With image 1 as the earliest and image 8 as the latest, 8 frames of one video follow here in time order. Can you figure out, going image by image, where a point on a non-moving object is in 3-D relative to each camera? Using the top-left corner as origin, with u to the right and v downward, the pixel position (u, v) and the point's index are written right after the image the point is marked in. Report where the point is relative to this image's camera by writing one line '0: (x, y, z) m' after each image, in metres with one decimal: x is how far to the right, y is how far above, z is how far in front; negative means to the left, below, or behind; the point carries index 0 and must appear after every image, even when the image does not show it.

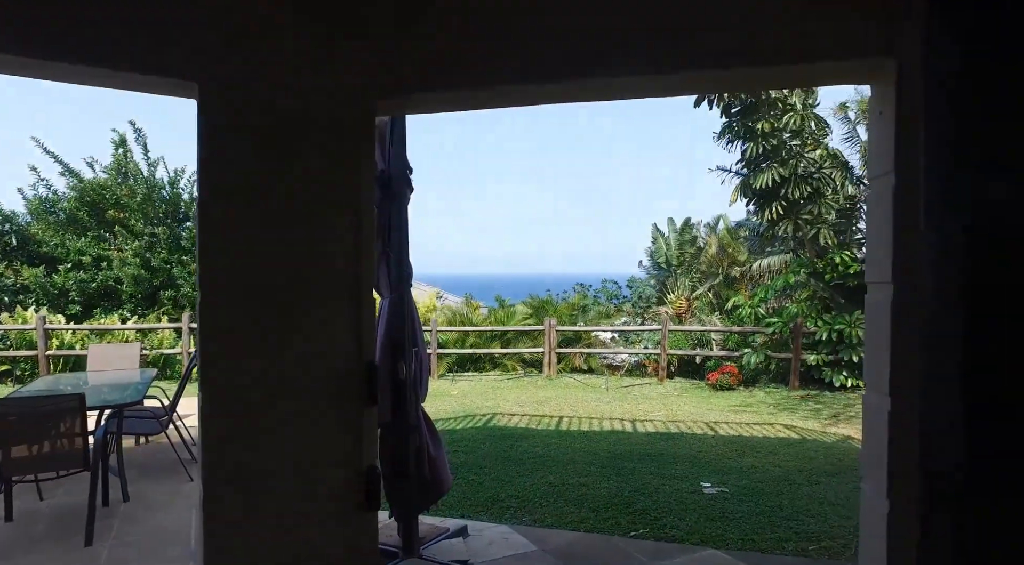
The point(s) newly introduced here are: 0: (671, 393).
0: (+2.1, -1.5, +9.4) m
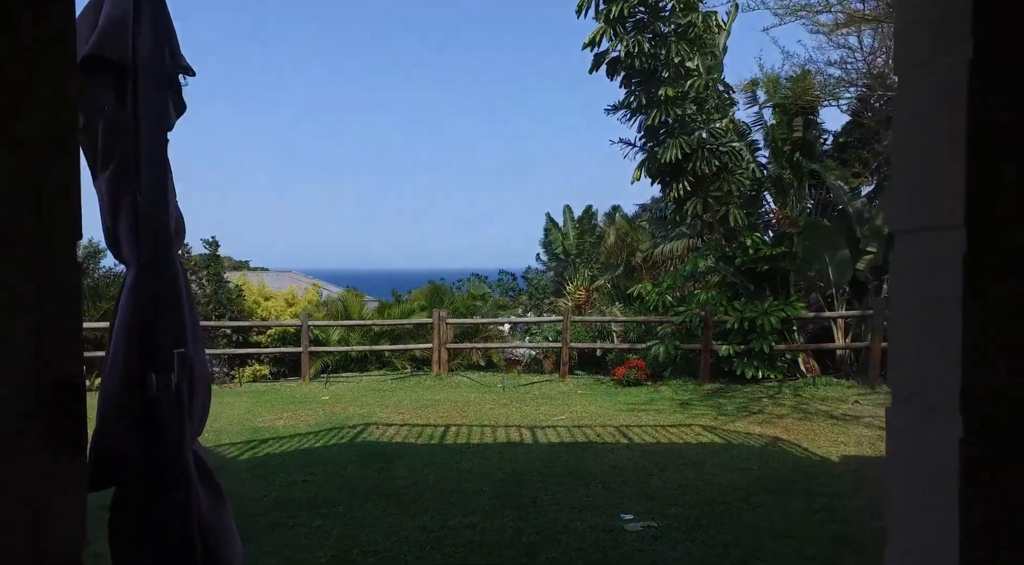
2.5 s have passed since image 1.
0: (+0.7, -1.3, +8.4) m
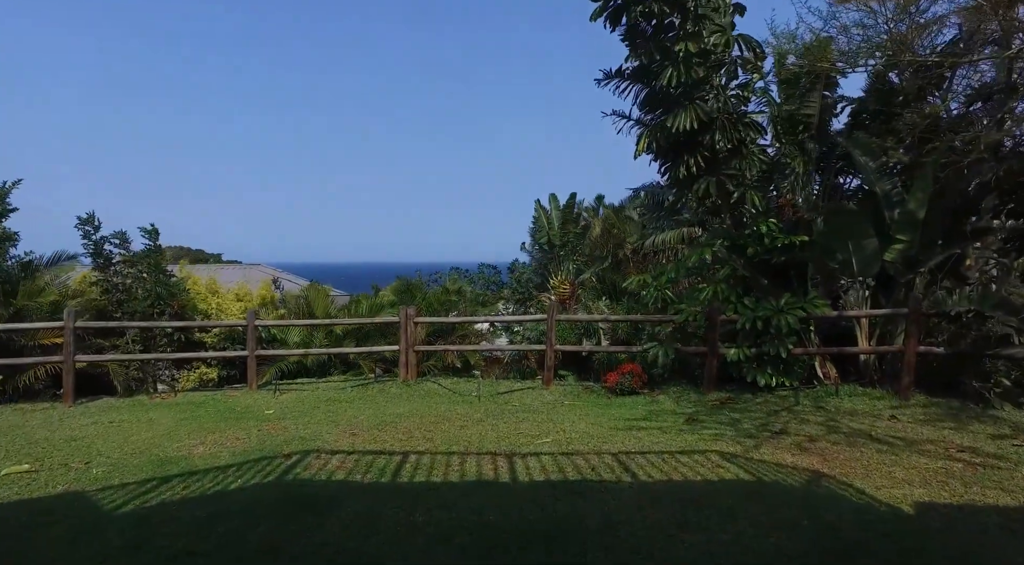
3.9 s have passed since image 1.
0: (+0.5, -1.2, +7.3) m
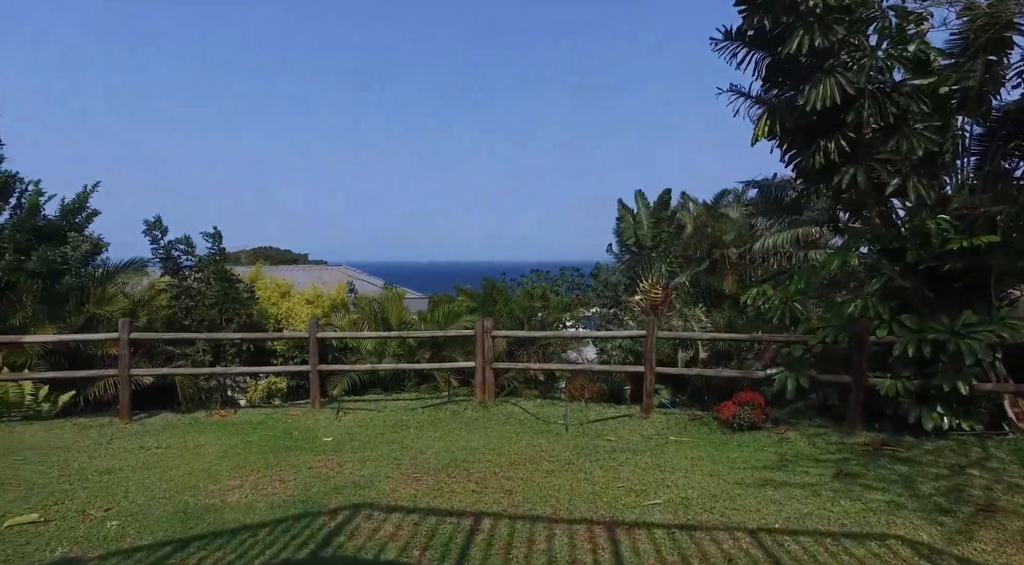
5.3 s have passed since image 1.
0: (+1.3, -1.3, +6.0) m
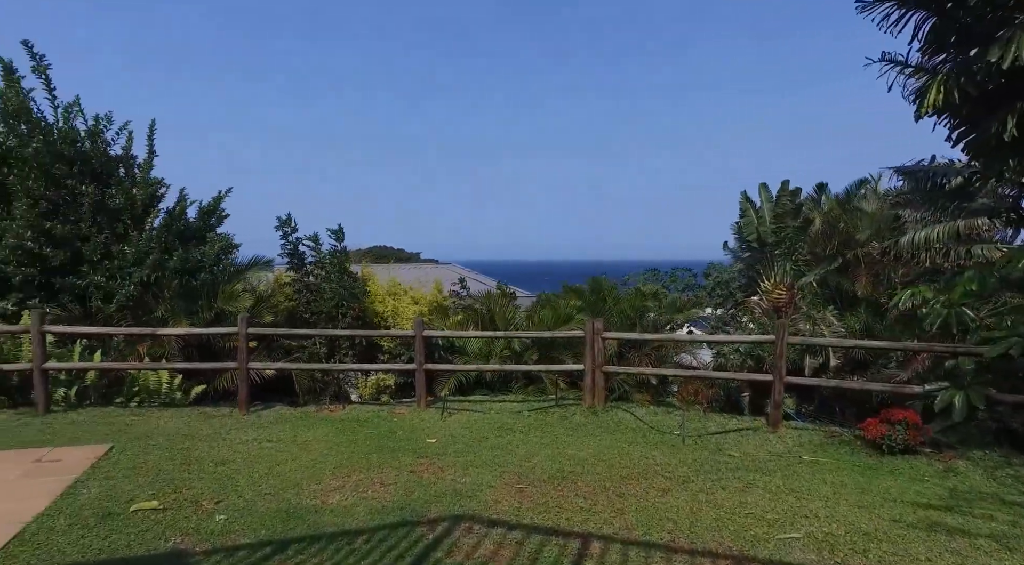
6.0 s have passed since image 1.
0: (+2.1, -1.3, +5.4) m
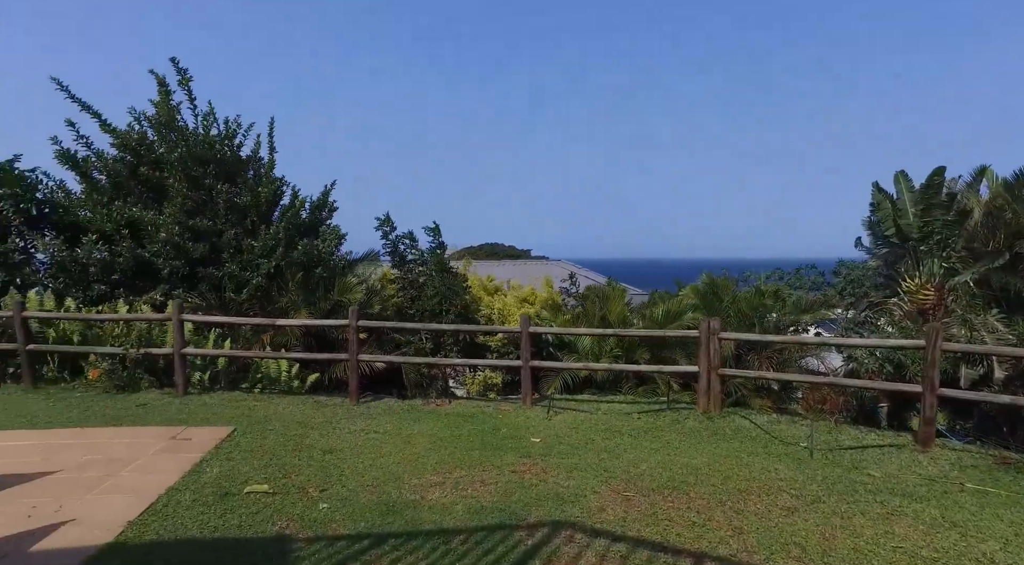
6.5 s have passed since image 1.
0: (+2.9, -1.3, +4.7) m
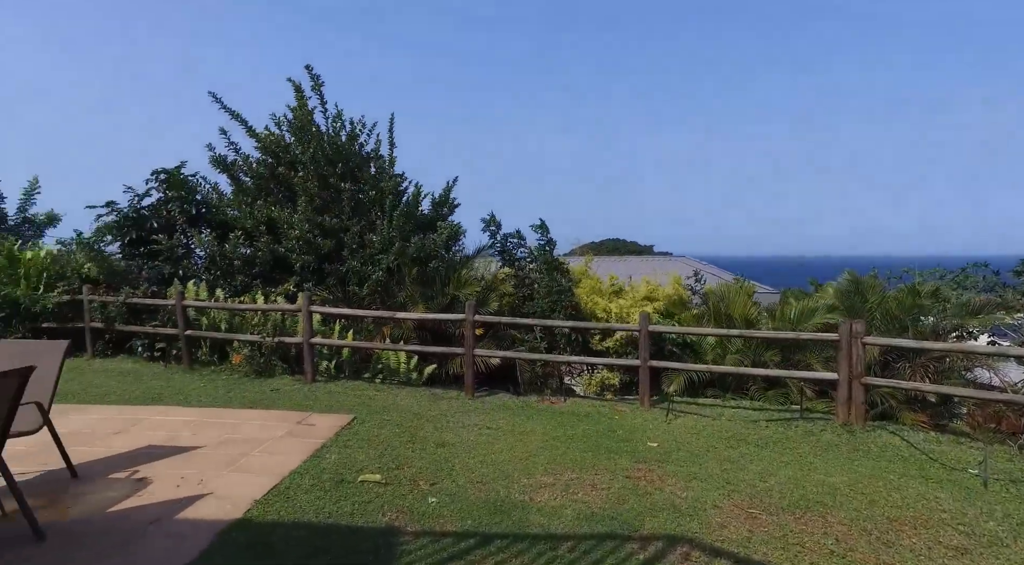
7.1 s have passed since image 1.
0: (+3.5, -1.3, +4.0) m
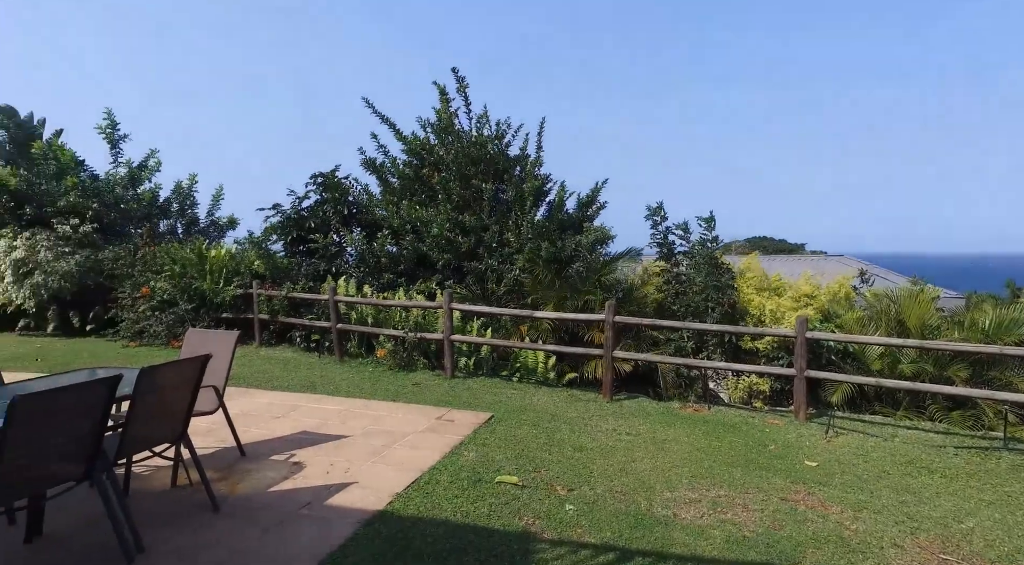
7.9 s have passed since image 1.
0: (+4.2, -1.4, +3.0) m
